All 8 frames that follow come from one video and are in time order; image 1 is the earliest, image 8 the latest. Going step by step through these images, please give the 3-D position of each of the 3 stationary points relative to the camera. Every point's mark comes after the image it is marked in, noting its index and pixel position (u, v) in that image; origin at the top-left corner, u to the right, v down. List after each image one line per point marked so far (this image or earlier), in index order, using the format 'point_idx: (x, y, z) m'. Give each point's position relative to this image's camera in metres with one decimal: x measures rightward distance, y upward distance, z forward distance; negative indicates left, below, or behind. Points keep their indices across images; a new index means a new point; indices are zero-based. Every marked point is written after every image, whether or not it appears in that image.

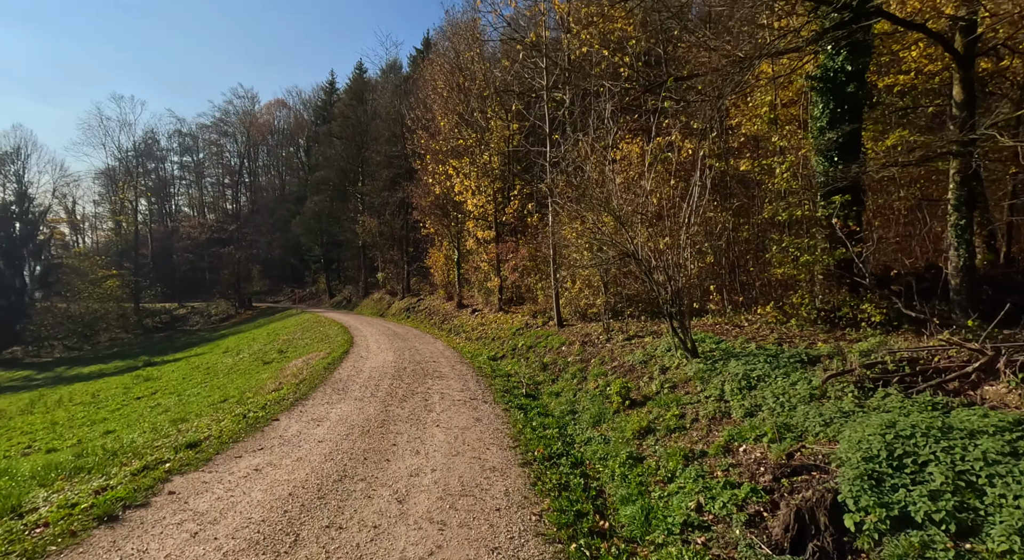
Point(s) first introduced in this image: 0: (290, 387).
0: (-5.1, -2.4, +12.4) m
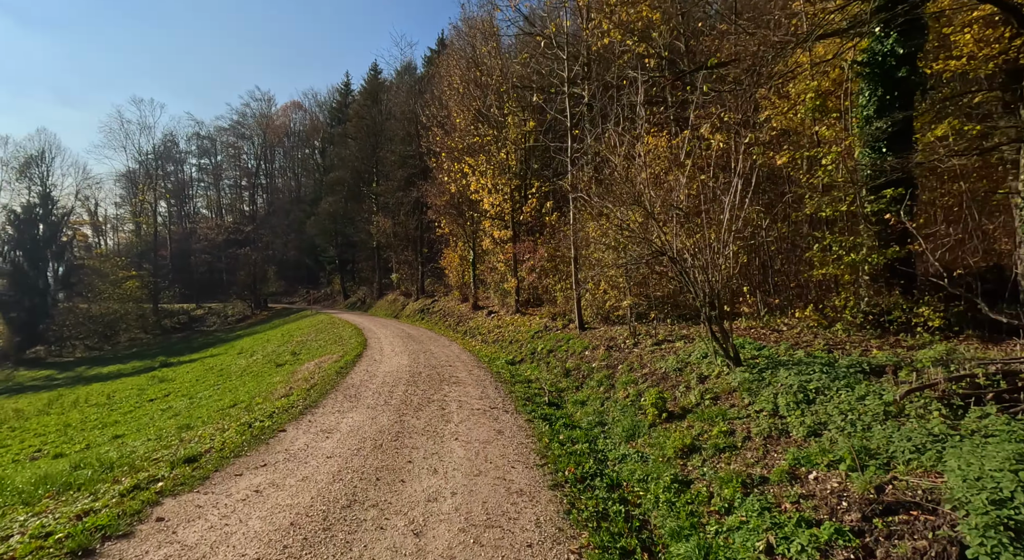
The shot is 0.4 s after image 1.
0: (-4.7, -2.5, +11.8) m
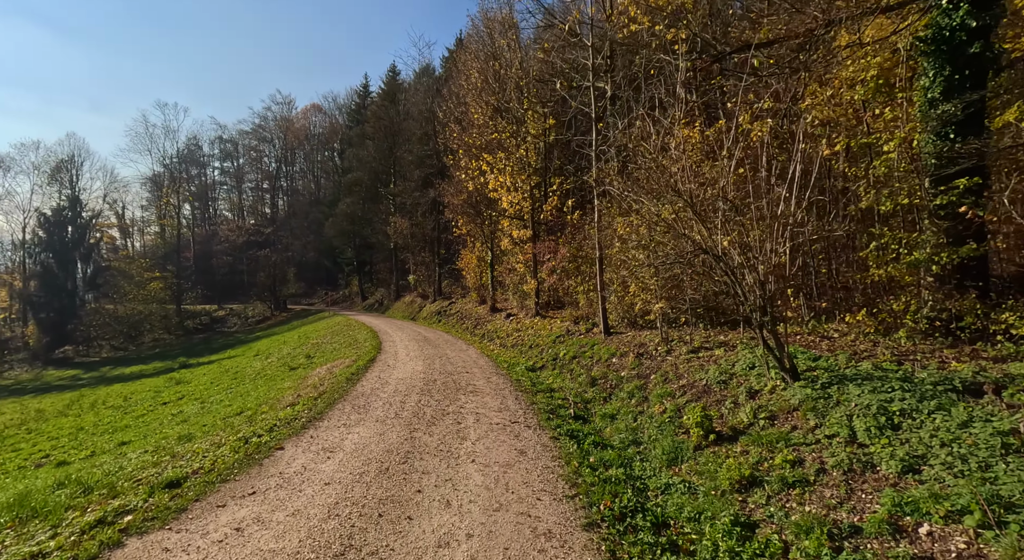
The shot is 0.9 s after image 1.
0: (-4.2, -2.5, +11.1) m
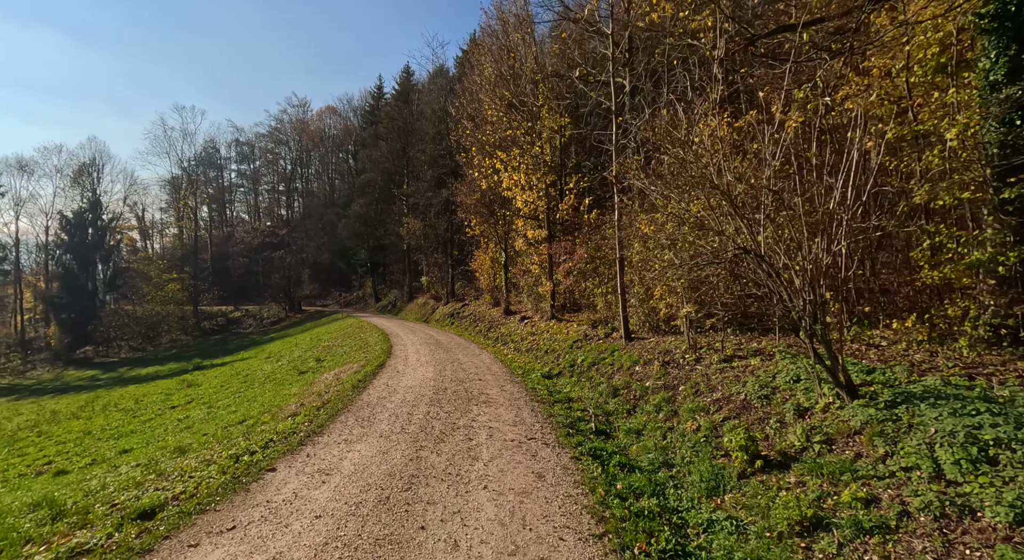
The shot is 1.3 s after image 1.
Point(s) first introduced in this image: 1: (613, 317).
0: (-3.9, -2.5, +10.4) m
1: (+3.2, -1.2, +17.7) m
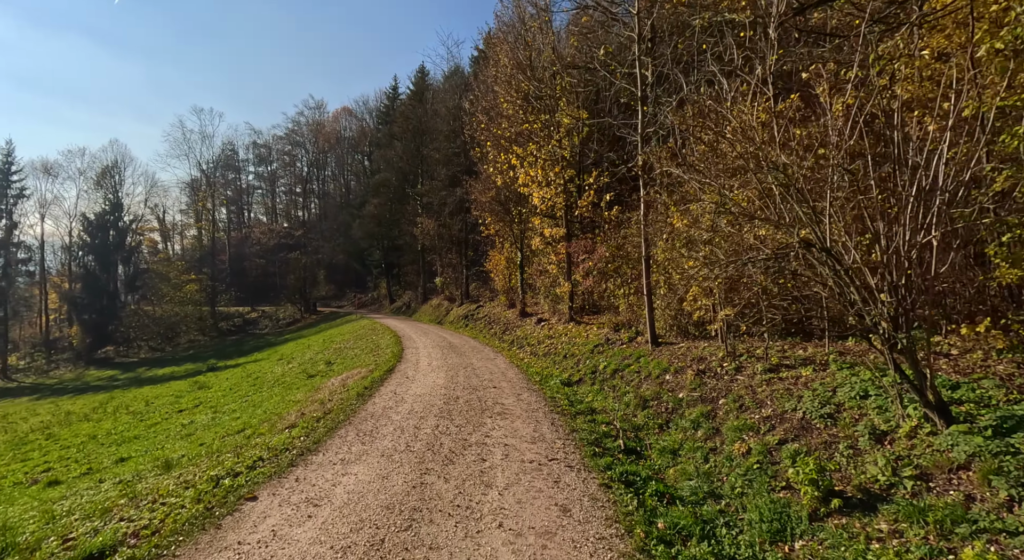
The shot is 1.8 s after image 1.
0: (-3.6, -2.5, +9.5) m
1: (+3.7, -1.2, +16.6) m
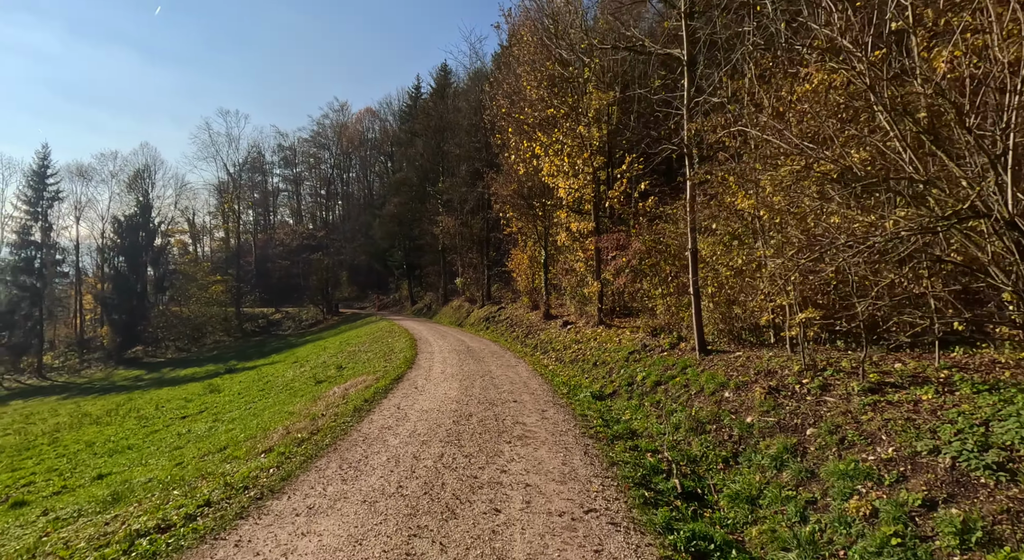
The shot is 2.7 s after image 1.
0: (-3.3, -2.4, +7.8) m
1: (+4.3, -1.1, +14.6) m
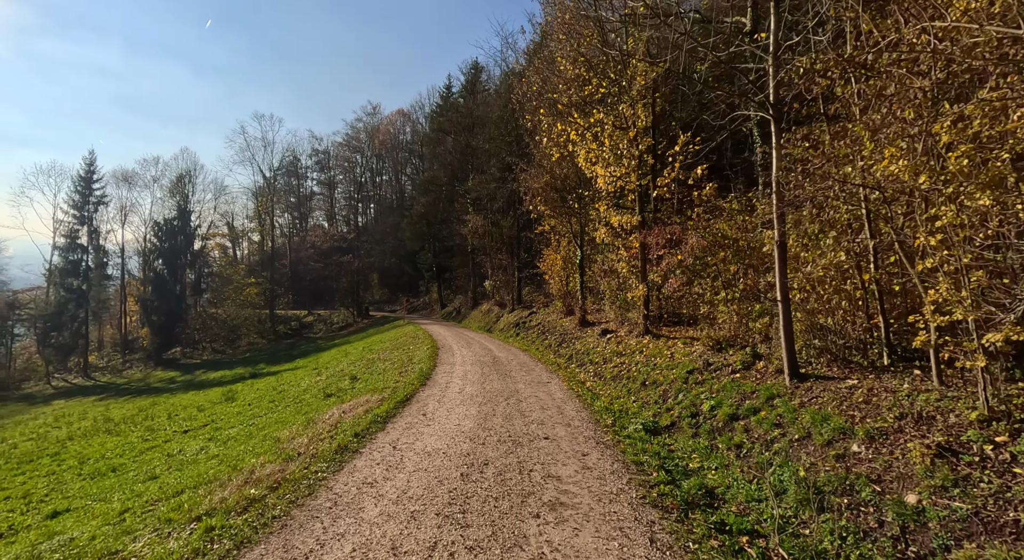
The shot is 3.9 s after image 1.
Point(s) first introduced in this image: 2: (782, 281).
0: (-3.0, -2.4, +5.5) m
1: (+5.0, -1.2, +11.9) m
2: (+4.3, 0.0, +9.0) m
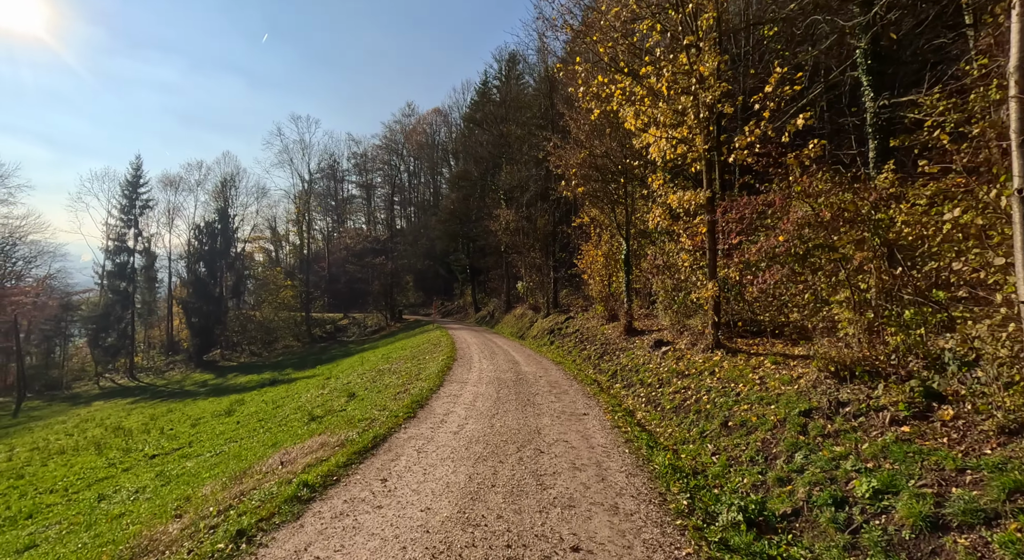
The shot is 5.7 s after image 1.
0: (-3.2, -2.2, +1.8) m
1: (+5.2, -1.1, +7.6) m
2: (+4.3, +0.1, +4.8) m
